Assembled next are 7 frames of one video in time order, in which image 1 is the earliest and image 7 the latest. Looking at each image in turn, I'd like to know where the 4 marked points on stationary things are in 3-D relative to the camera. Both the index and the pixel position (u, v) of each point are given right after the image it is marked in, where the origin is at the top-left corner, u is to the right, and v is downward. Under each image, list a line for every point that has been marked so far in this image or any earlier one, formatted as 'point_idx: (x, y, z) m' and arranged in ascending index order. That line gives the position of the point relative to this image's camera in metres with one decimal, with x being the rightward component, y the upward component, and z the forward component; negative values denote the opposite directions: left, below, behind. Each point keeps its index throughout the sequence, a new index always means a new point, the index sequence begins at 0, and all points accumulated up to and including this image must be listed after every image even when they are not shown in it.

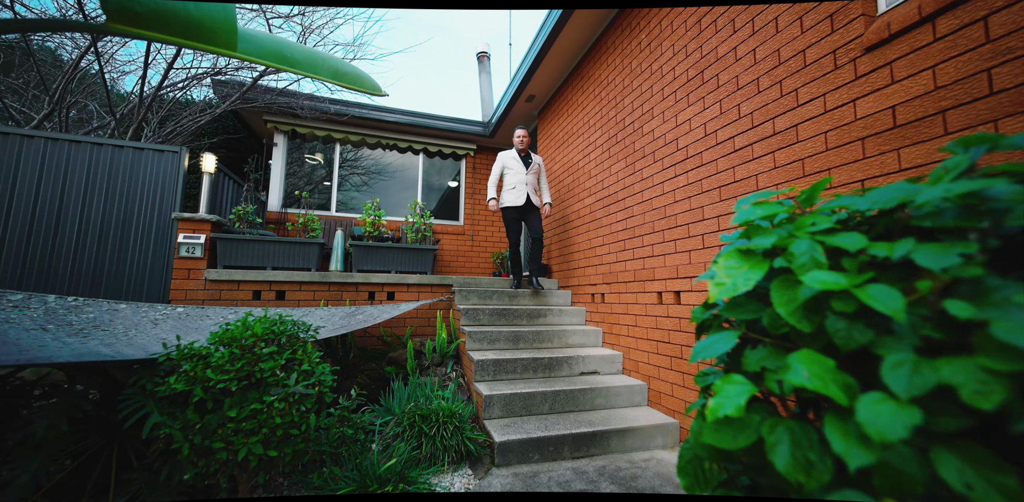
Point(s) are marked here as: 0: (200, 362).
0: (-1.3, -0.4, +1.7) m
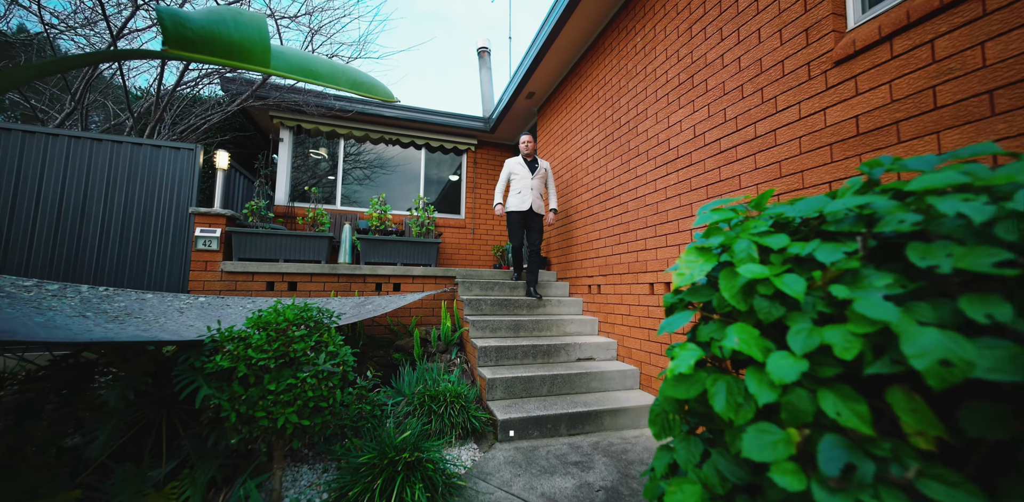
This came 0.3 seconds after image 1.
0: (-1.2, -0.4, +1.9) m
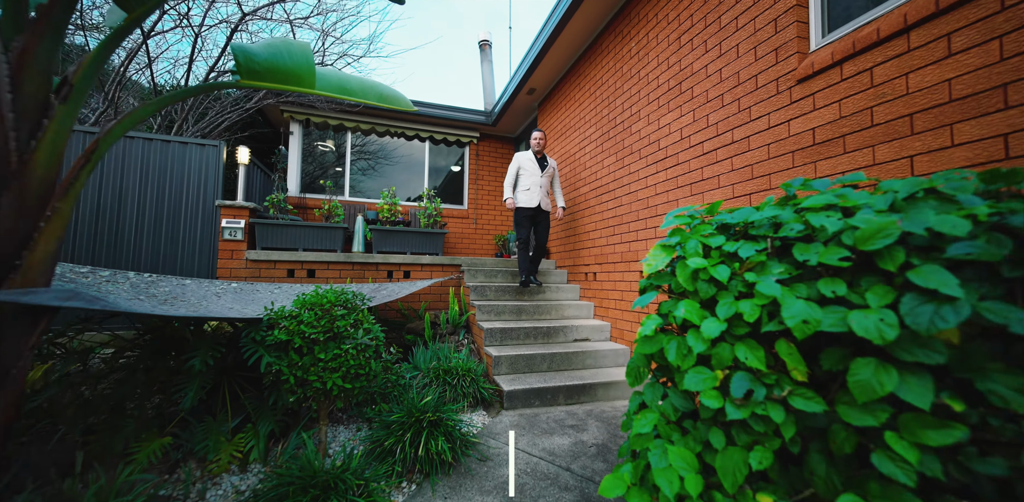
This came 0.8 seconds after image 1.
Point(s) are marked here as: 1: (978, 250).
0: (-1.2, -0.4, +2.3) m
1: (+1.0, 0.0, +0.8) m
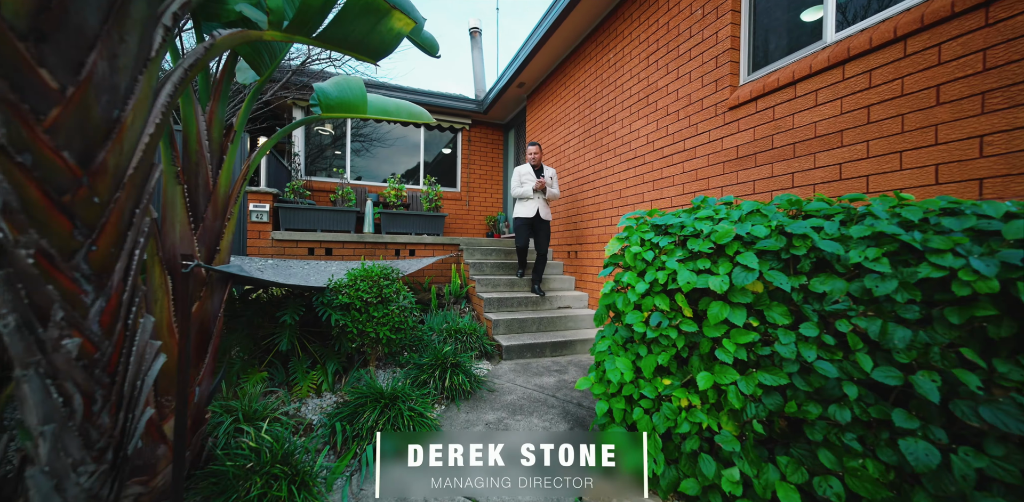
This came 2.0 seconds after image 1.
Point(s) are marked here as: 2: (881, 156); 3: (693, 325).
0: (-1.2, -0.3, +3.0) m
1: (+1.1, 0.0, +1.7) m
2: (+1.9, +0.5, +2.1) m
3: (+0.8, -0.3, +1.8) m
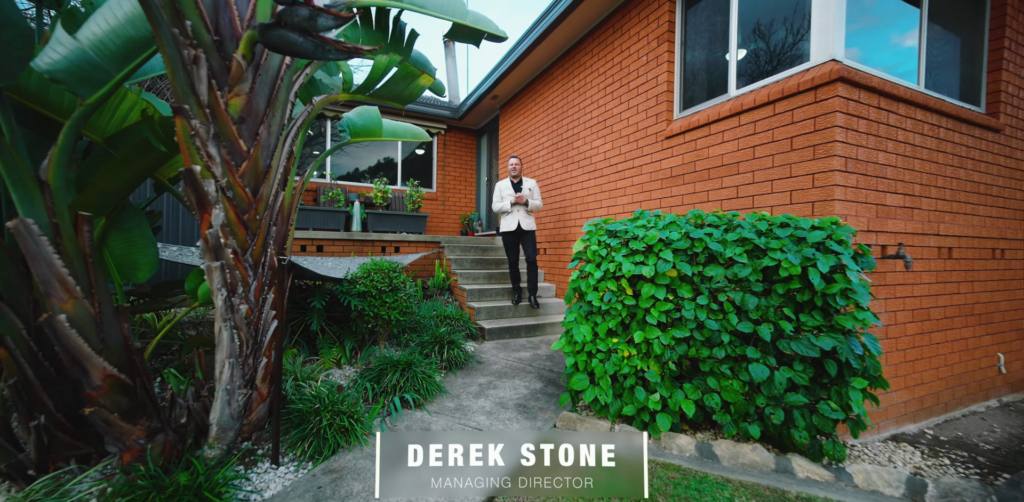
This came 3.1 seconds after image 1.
0: (-1.3, -0.2, +3.7) m
1: (+1.1, +0.1, +2.5) m
2: (+1.8, +0.5, +3.1) m
3: (+0.8, -0.3, +2.6) m
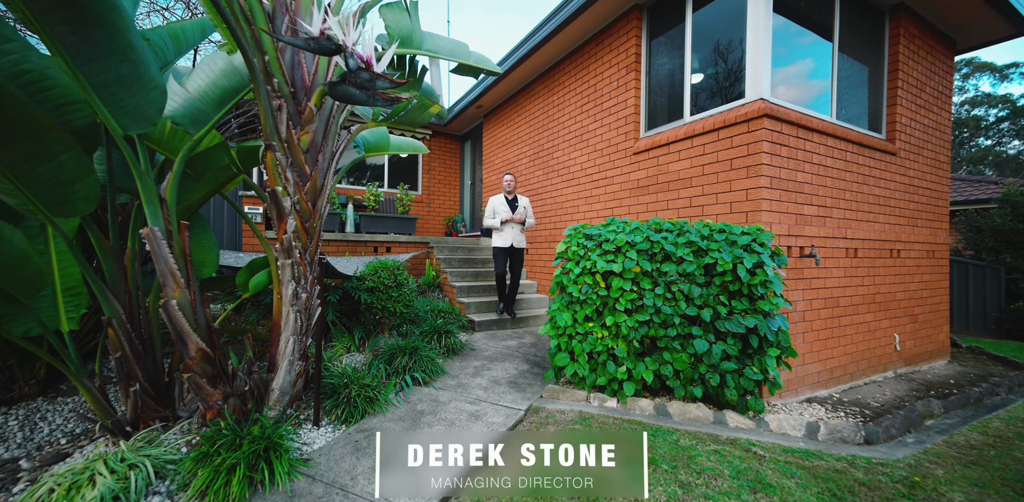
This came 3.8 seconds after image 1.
0: (-1.4, -0.2, +4.2) m
1: (+1.0, 0.0, +3.1) m
2: (+1.8, +0.5, +3.7) m
3: (+0.7, -0.3, +3.2) m
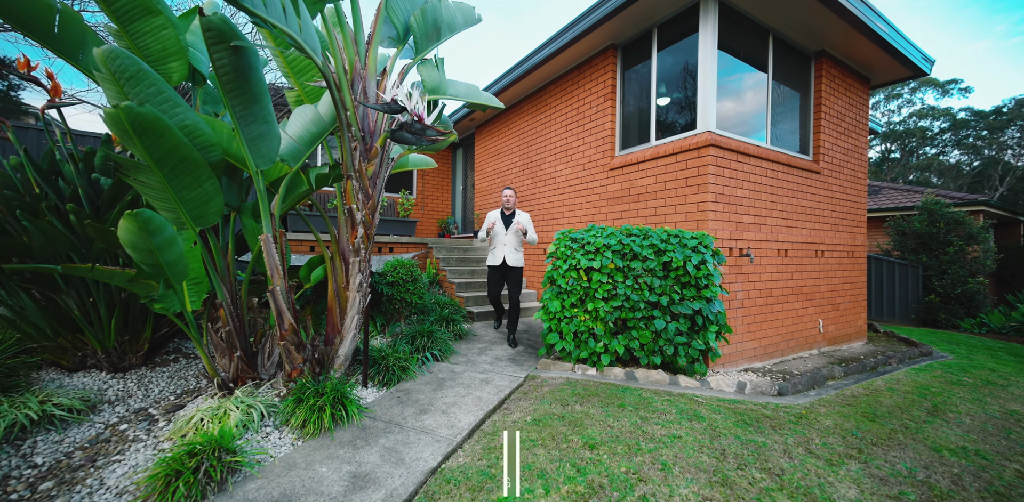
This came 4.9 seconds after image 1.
0: (-1.4, -0.2, +4.9) m
1: (+1.0, 0.0, +4.0) m
2: (+1.8, +0.5, +4.6) m
3: (+0.7, -0.3, +4.1) m
